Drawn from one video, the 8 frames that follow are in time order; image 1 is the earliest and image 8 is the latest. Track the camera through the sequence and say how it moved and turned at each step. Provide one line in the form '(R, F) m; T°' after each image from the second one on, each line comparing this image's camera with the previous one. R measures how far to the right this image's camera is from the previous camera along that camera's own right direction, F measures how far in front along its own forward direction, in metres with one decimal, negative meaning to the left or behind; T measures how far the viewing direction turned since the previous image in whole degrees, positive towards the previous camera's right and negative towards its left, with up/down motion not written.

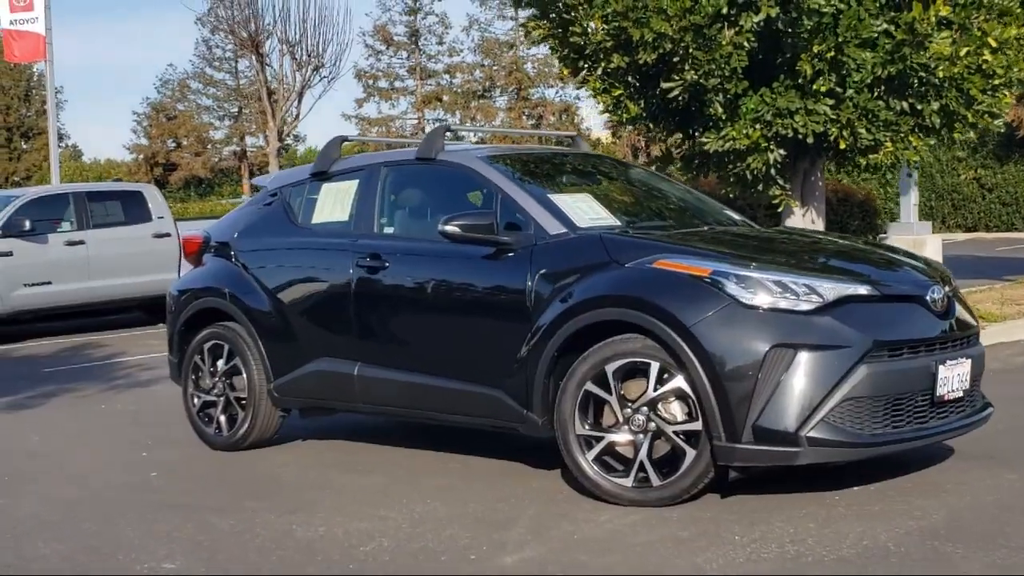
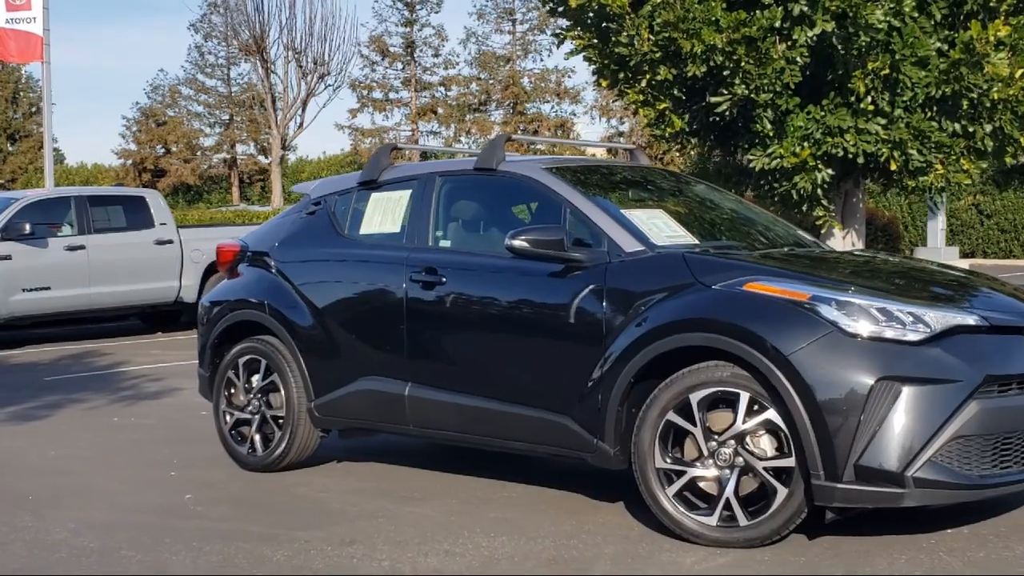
(-0.4, +0.4) m; +1°
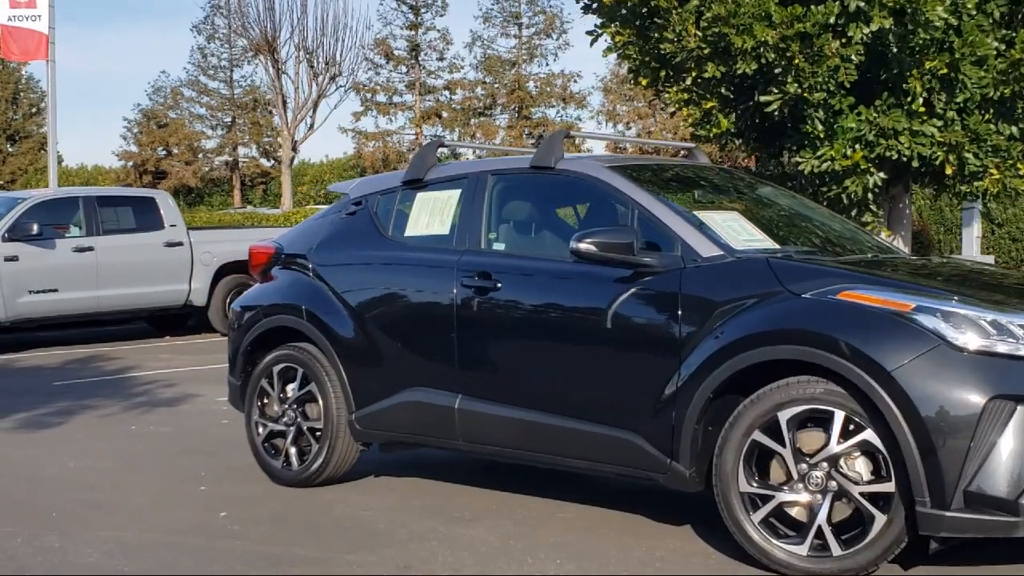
(-0.3, +0.4) m; 0°
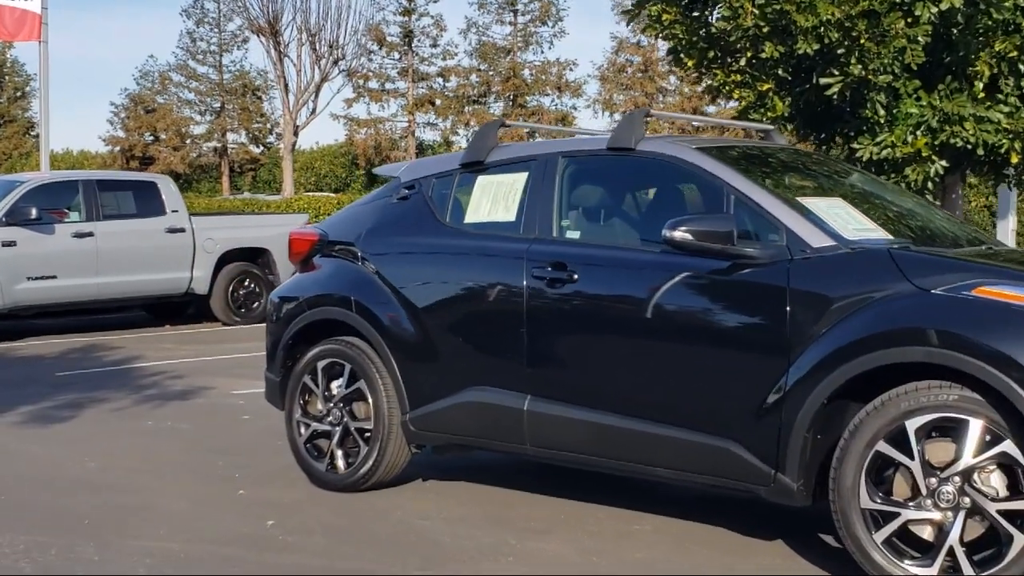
(-0.4, +0.5) m; +1°
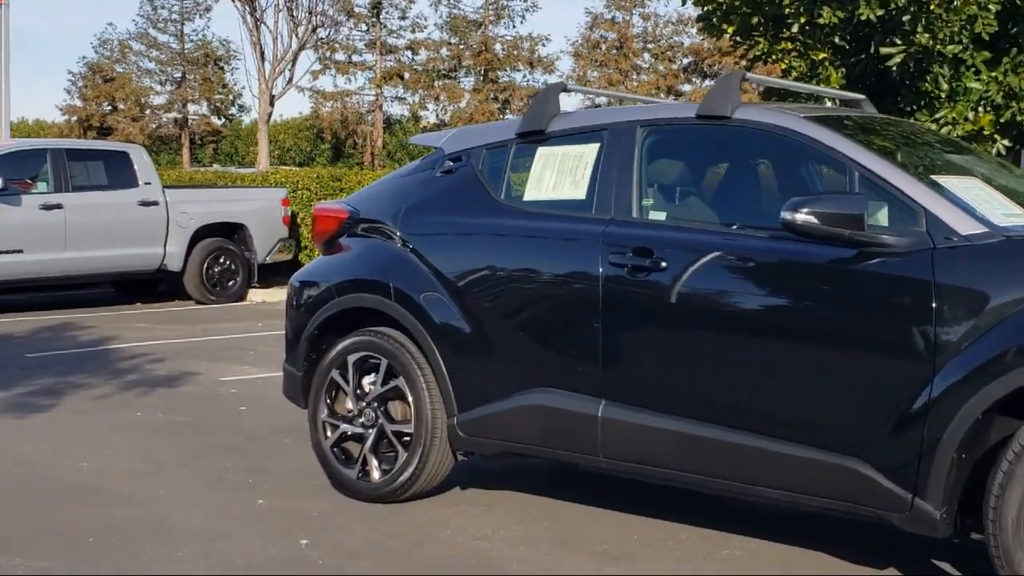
(-0.4, +0.7) m; +2°
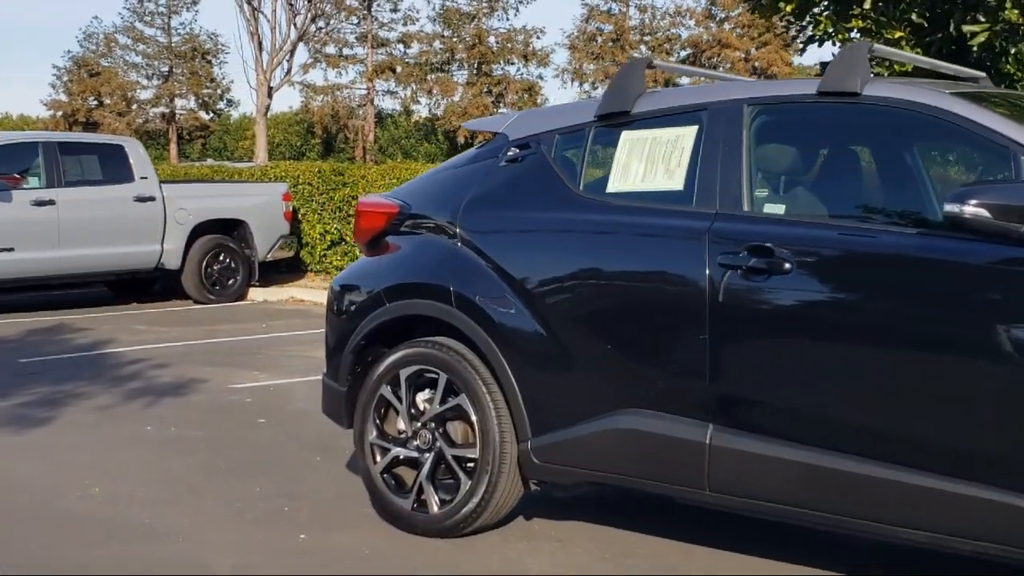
(-0.3, +0.7) m; +1°
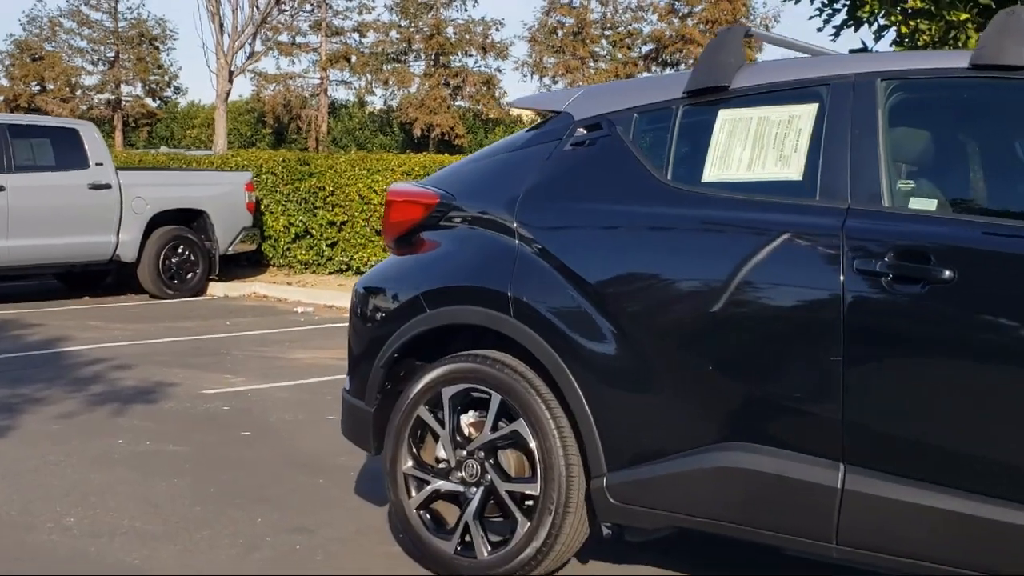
(-0.4, +0.8) m; +2°
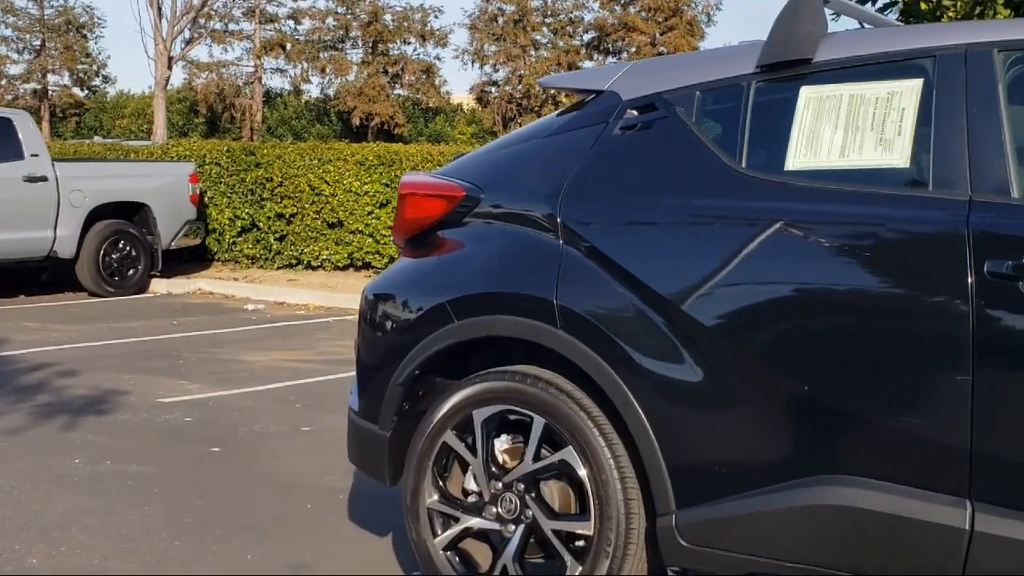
(-0.3, +0.6) m; +3°
